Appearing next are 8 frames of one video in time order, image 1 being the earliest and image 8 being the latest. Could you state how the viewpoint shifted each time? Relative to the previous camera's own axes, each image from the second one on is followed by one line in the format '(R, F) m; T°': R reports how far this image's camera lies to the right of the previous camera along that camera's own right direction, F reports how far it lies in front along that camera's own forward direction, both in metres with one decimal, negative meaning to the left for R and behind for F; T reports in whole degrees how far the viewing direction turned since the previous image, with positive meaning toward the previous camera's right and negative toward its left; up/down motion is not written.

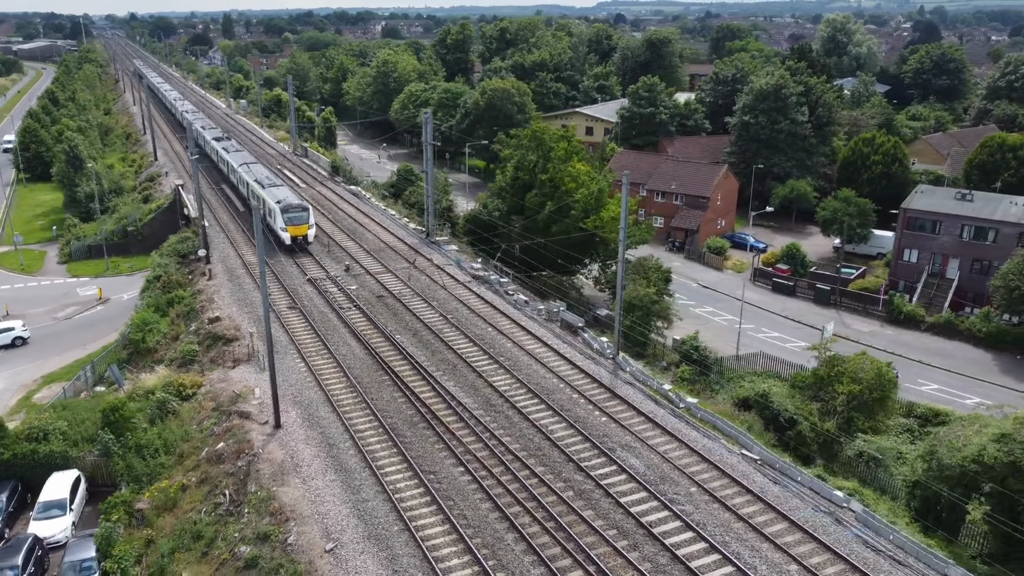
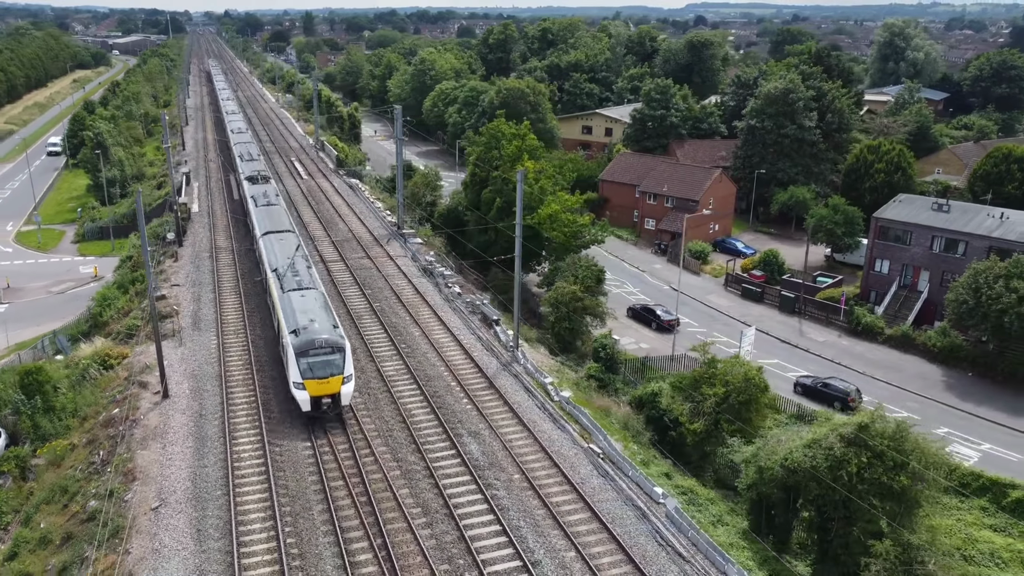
(+5.2, -0.4) m; -5°
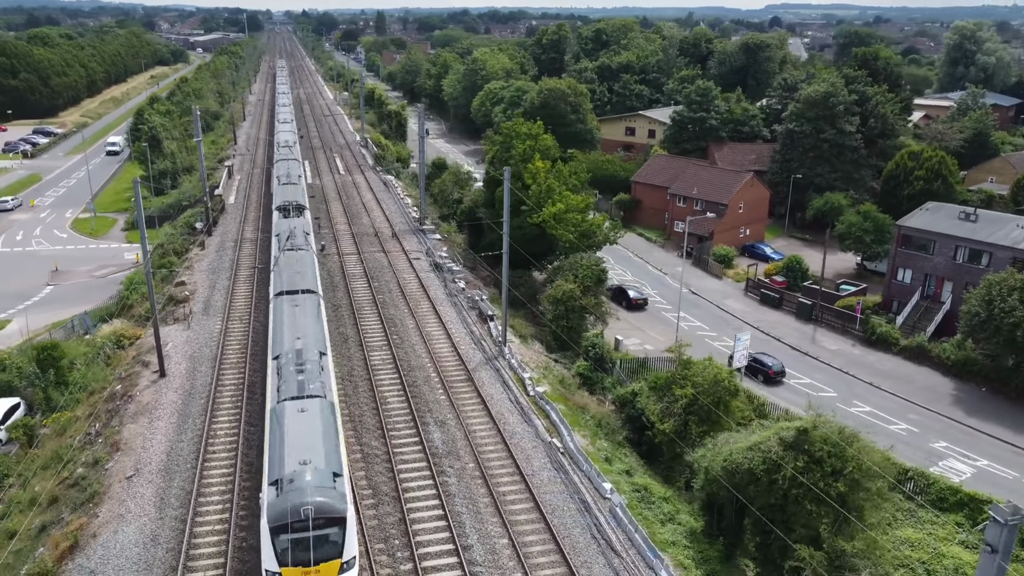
(+2.4, -0.4) m; -5°
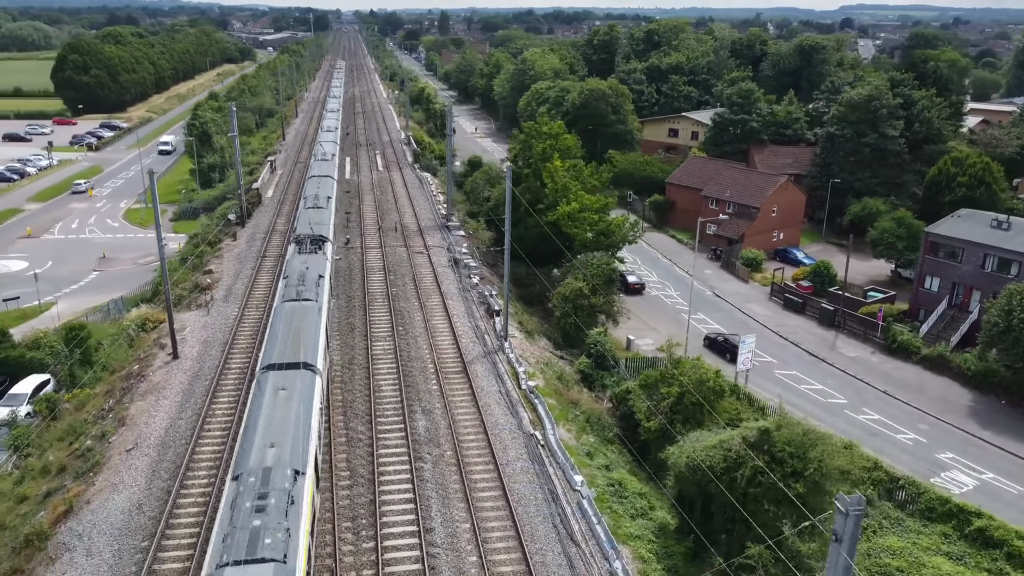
(+1.8, -0.4) m; -4°
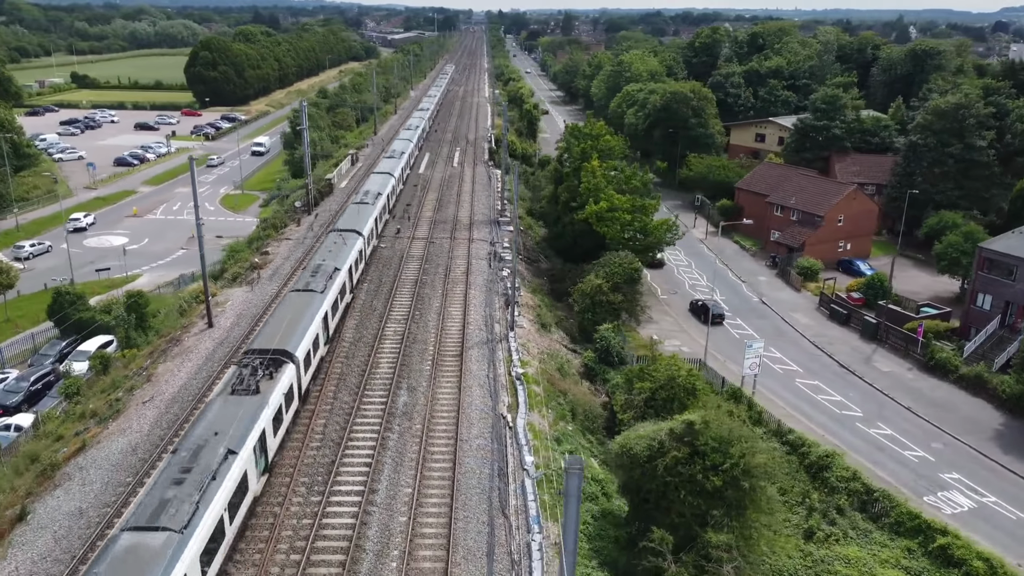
(+3.6, -0.9) m; -8°
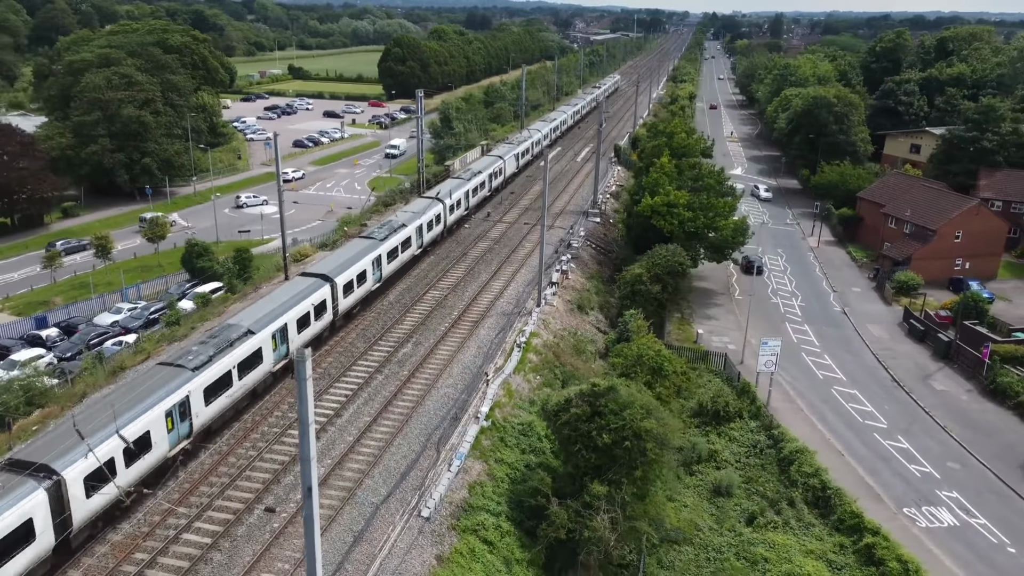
(+5.9, -1.6) m; -14°
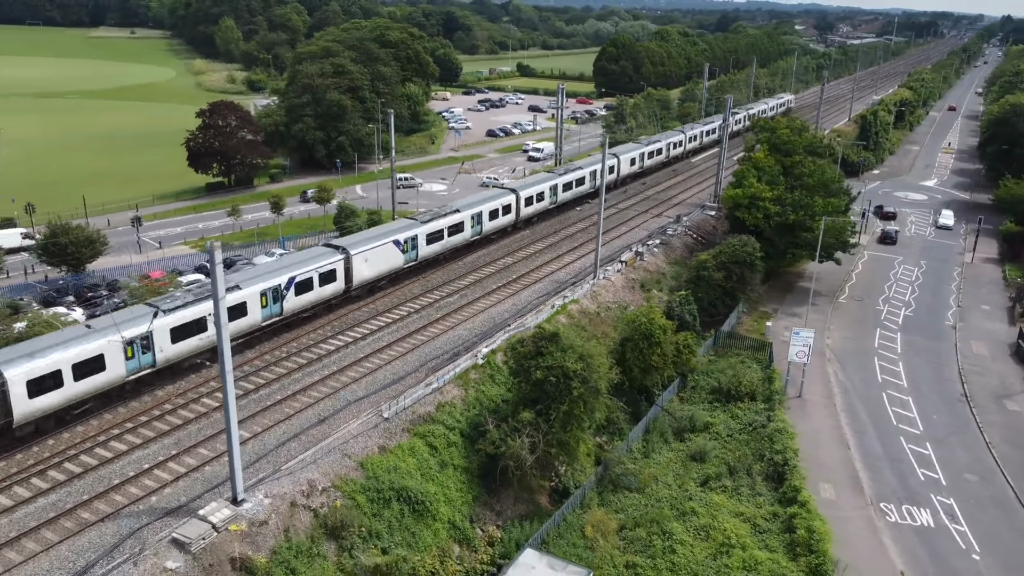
(+6.9, -2.0) m; -17°
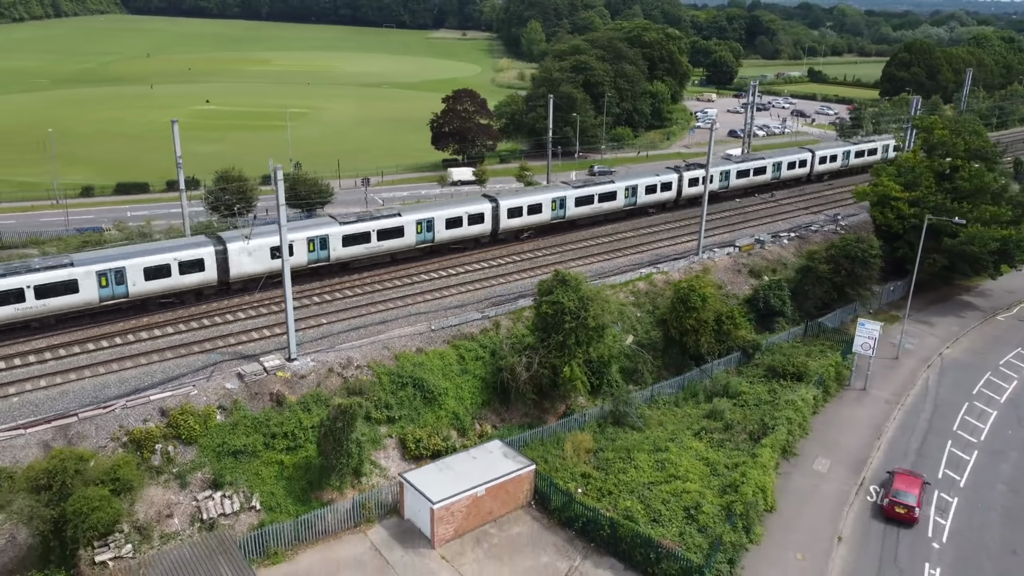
(+8.2, -2.6) m; -21°
